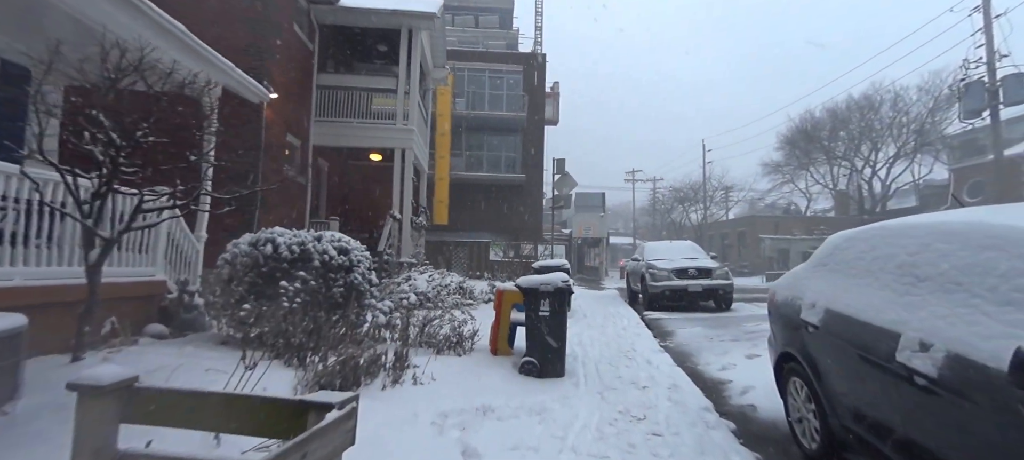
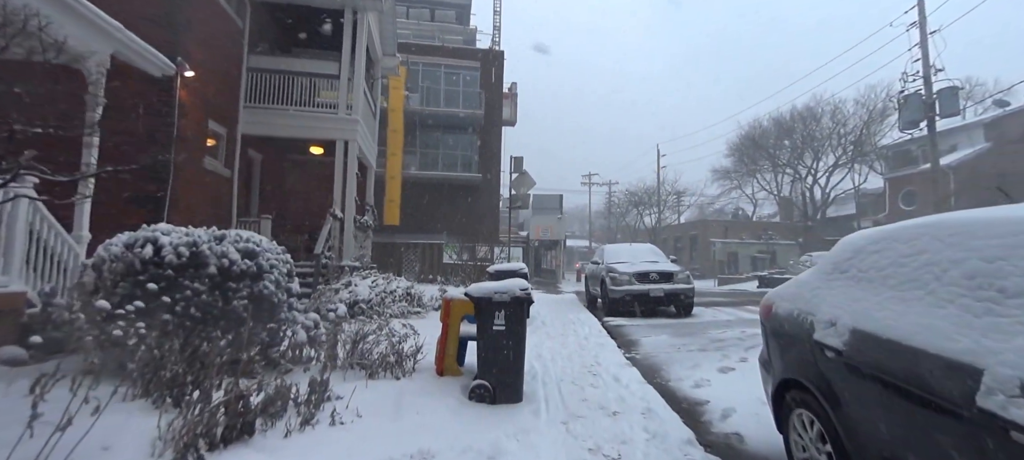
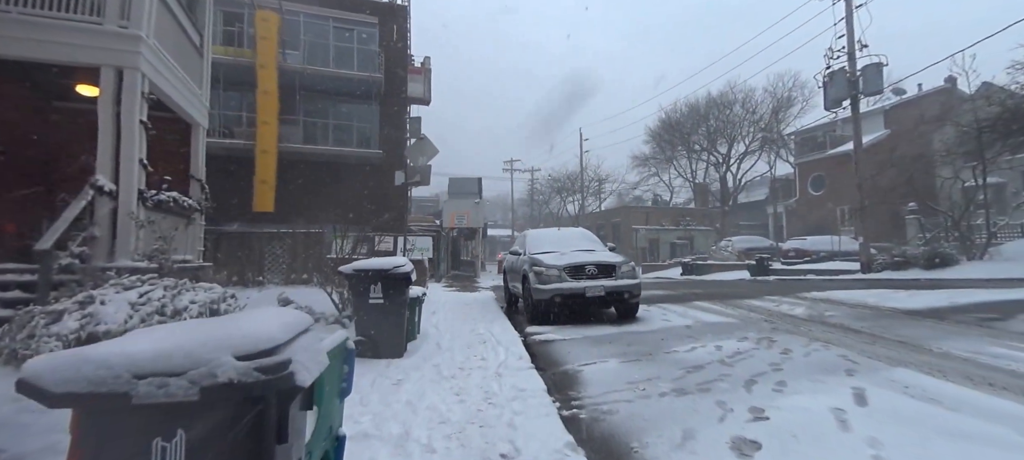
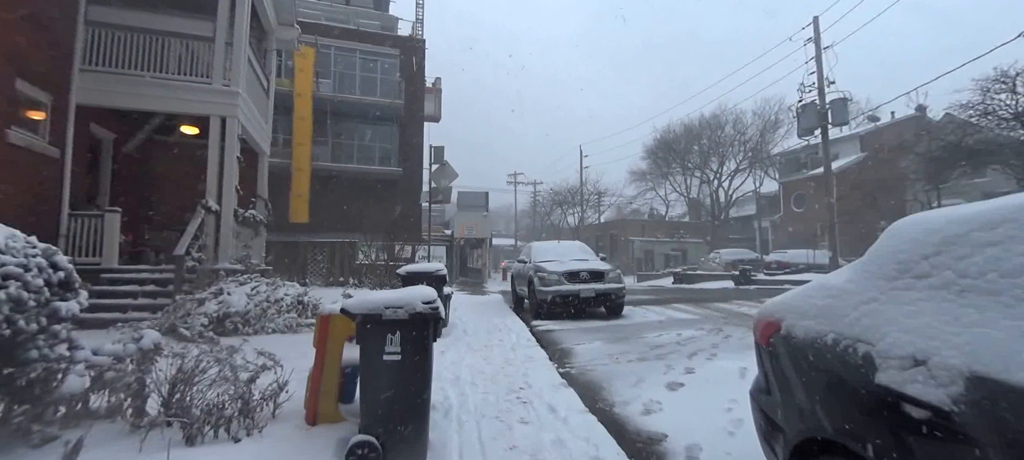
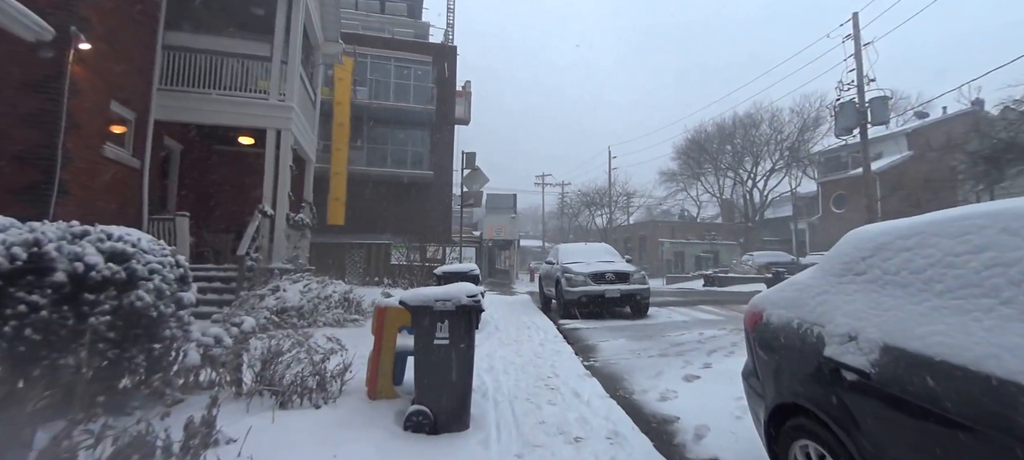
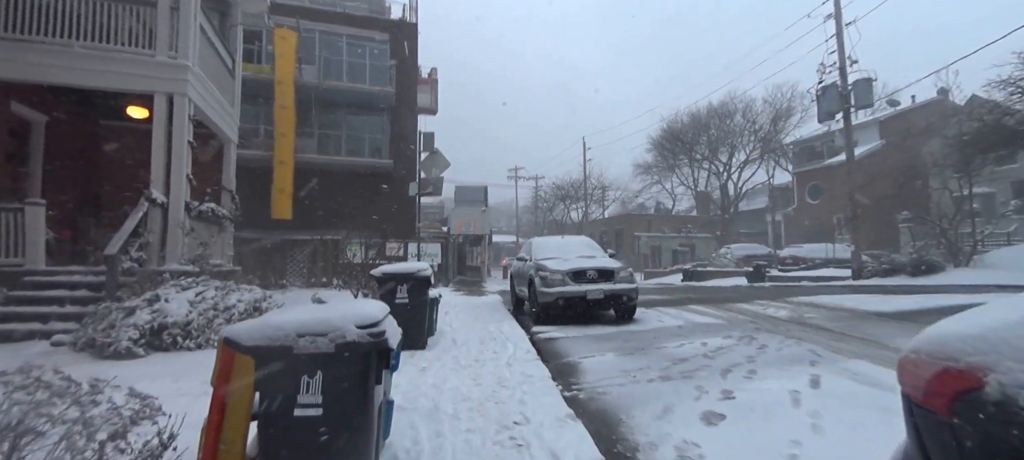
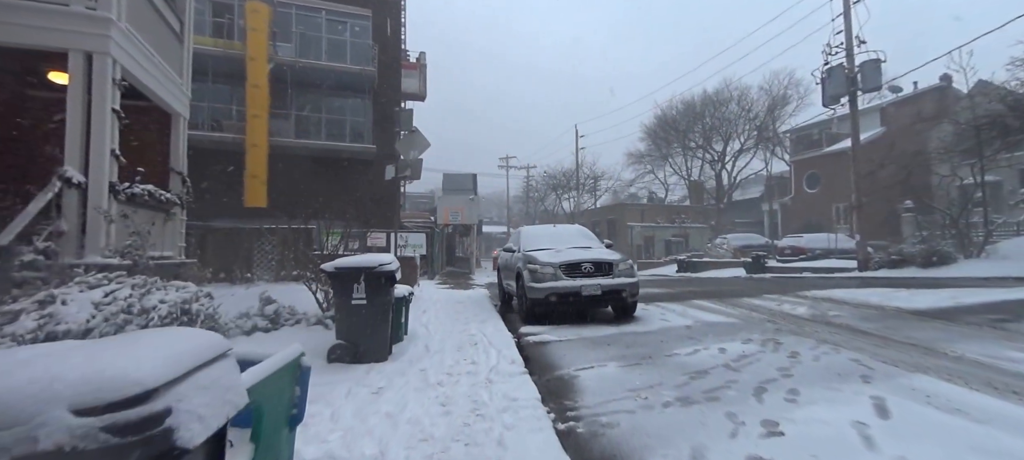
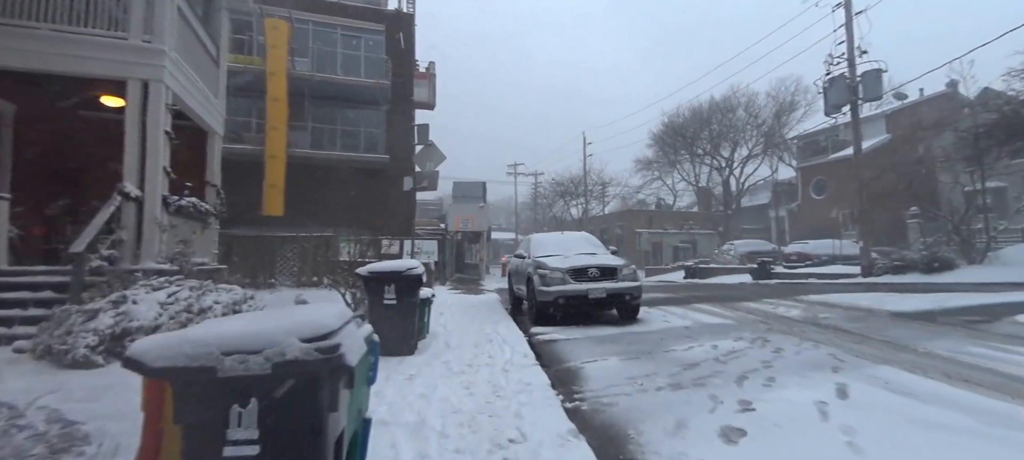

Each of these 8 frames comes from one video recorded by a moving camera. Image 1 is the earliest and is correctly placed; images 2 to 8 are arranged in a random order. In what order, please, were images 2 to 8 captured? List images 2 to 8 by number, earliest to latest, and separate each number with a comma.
2, 5, 4, 6, 8, 3, 7
